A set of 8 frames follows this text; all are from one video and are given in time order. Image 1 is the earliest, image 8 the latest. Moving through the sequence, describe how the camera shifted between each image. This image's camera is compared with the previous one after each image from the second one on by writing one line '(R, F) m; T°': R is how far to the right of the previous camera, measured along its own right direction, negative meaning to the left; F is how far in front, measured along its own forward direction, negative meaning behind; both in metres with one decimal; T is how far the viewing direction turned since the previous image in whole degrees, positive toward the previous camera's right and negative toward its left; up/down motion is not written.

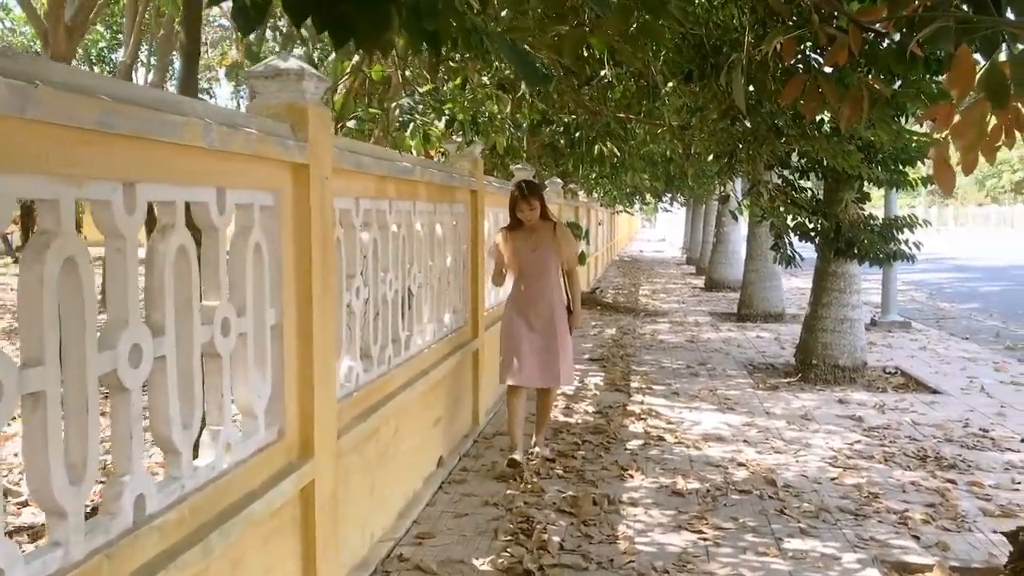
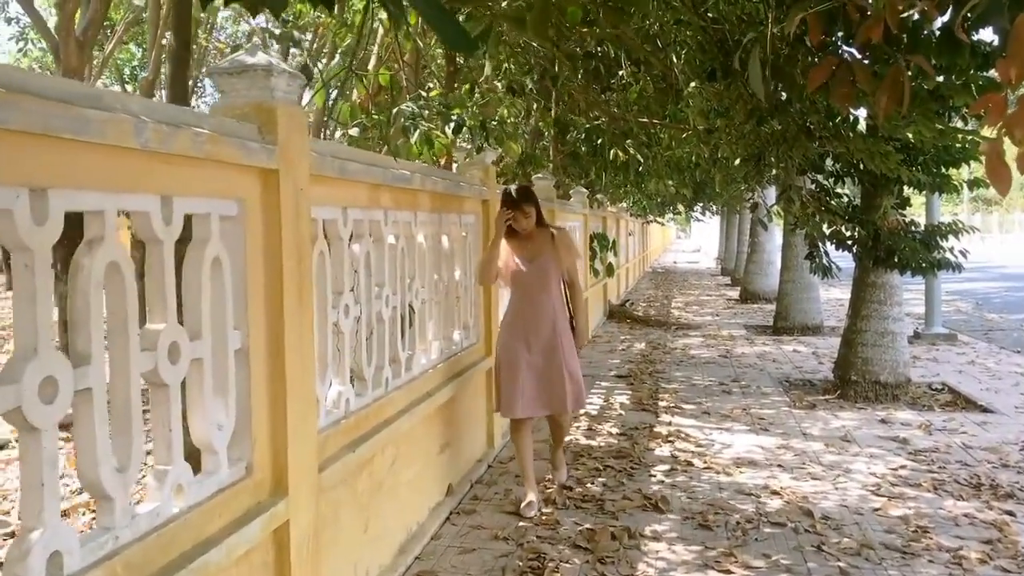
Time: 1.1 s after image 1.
(+0.1, +0.4) m; -2°
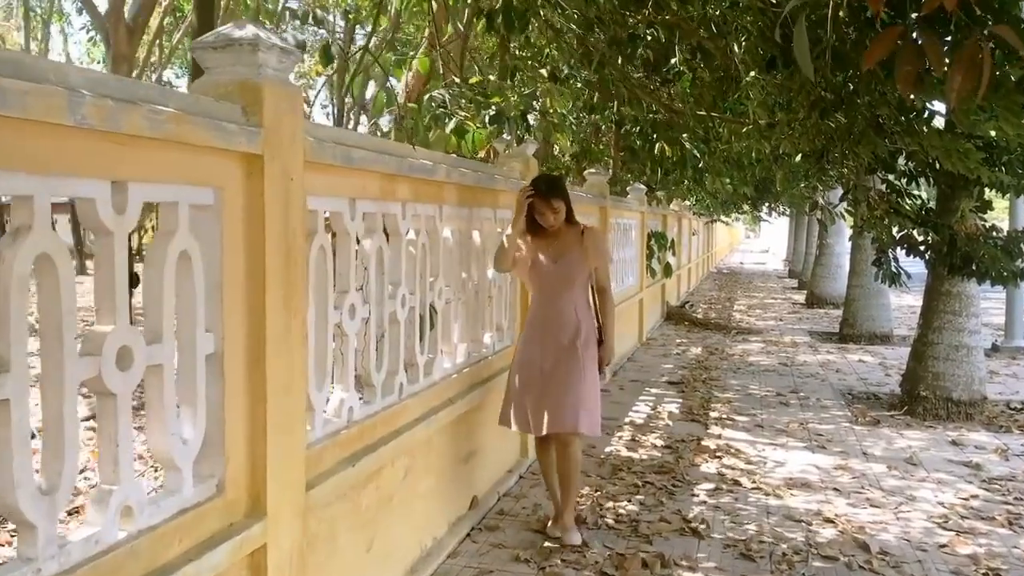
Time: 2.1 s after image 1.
(+0.2, +0.3) m; -4°
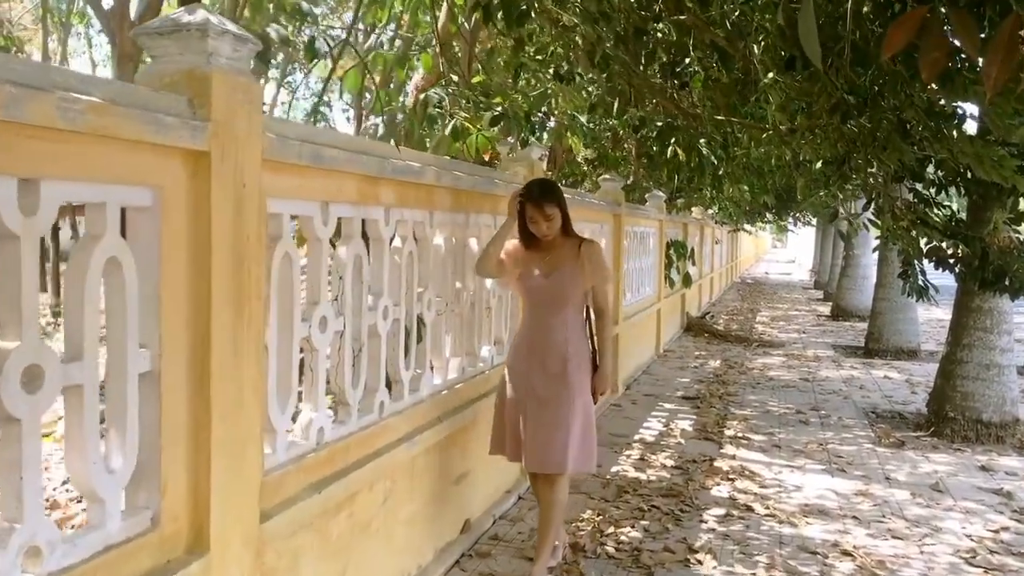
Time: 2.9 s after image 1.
(+0.1, +0.3) m; -2°
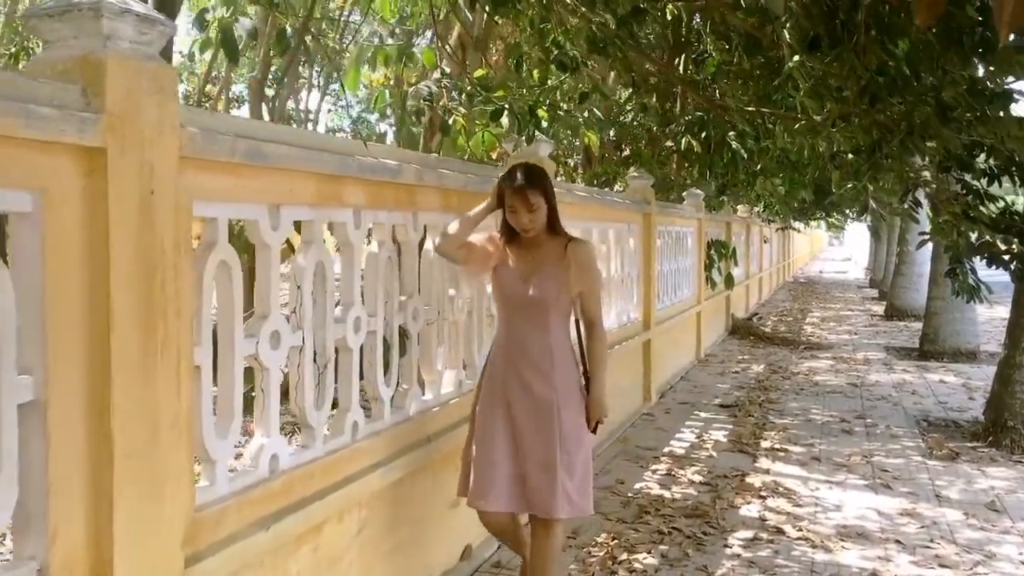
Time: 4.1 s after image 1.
(+0.2, +0.3) m; -3°
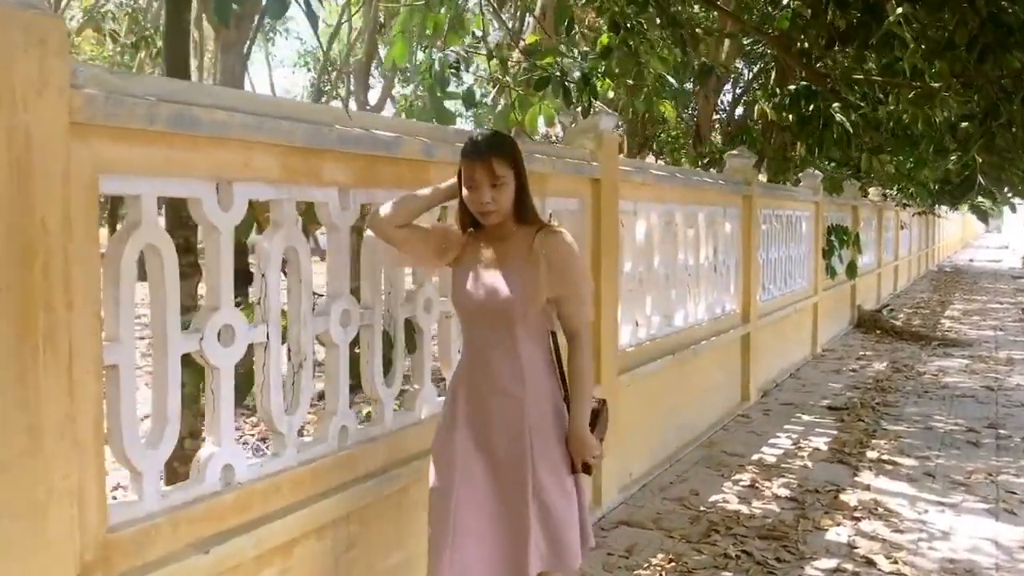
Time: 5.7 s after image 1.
(+0.4, +0.5) m; -8°
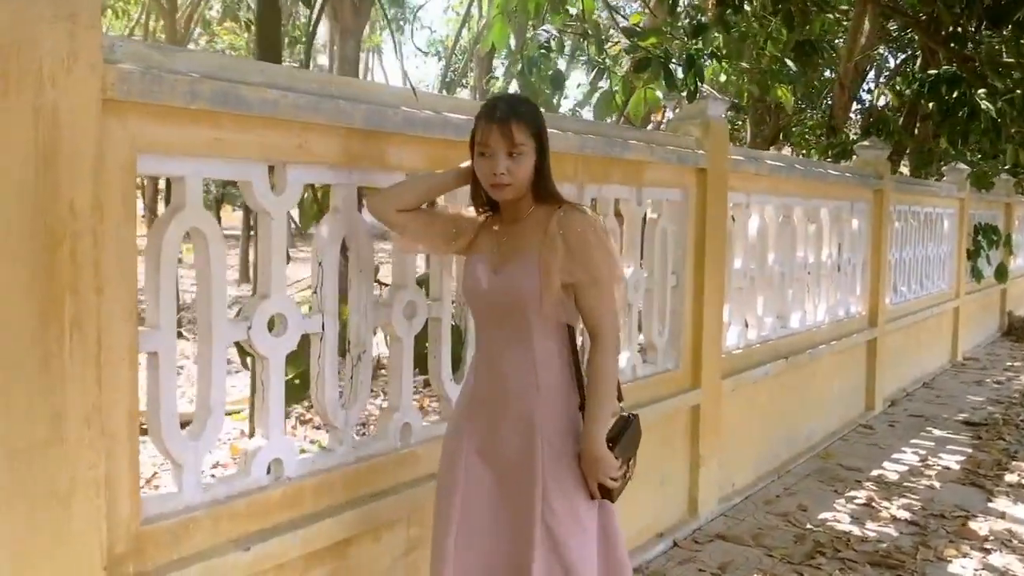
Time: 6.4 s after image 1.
(+0.2, +0.2) m; -8°
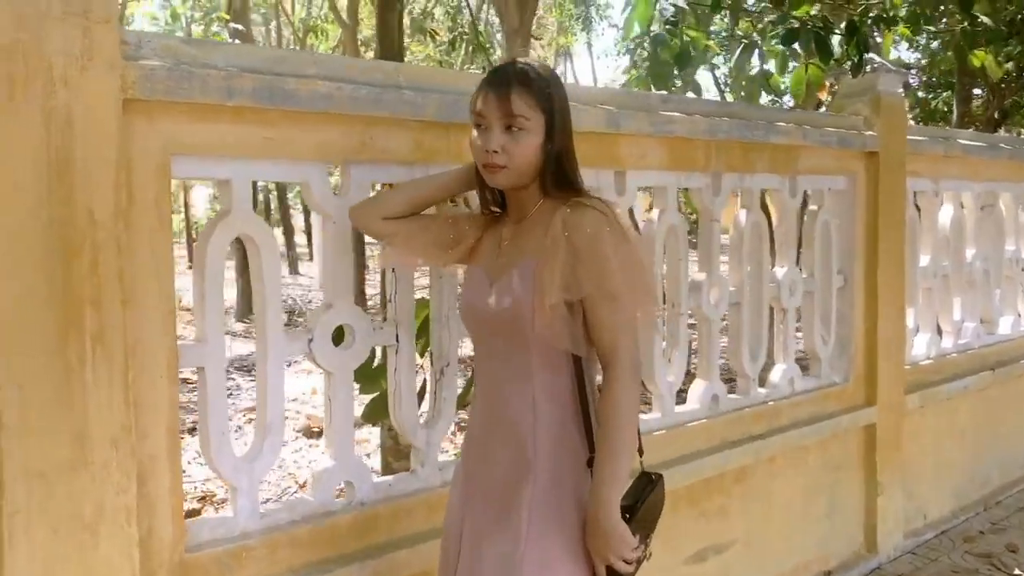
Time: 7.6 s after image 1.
(+0.3, +0.3) m; -13°
